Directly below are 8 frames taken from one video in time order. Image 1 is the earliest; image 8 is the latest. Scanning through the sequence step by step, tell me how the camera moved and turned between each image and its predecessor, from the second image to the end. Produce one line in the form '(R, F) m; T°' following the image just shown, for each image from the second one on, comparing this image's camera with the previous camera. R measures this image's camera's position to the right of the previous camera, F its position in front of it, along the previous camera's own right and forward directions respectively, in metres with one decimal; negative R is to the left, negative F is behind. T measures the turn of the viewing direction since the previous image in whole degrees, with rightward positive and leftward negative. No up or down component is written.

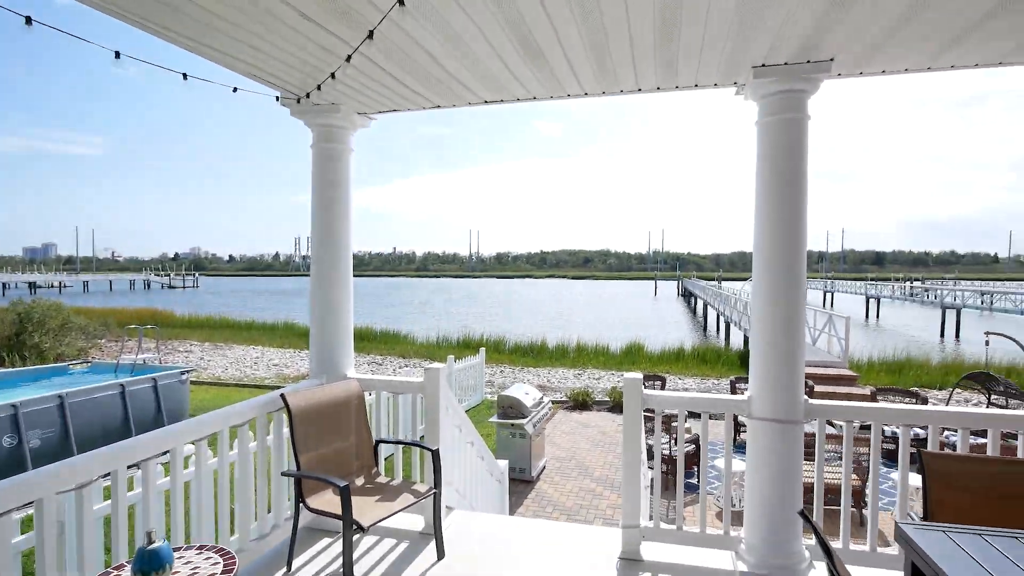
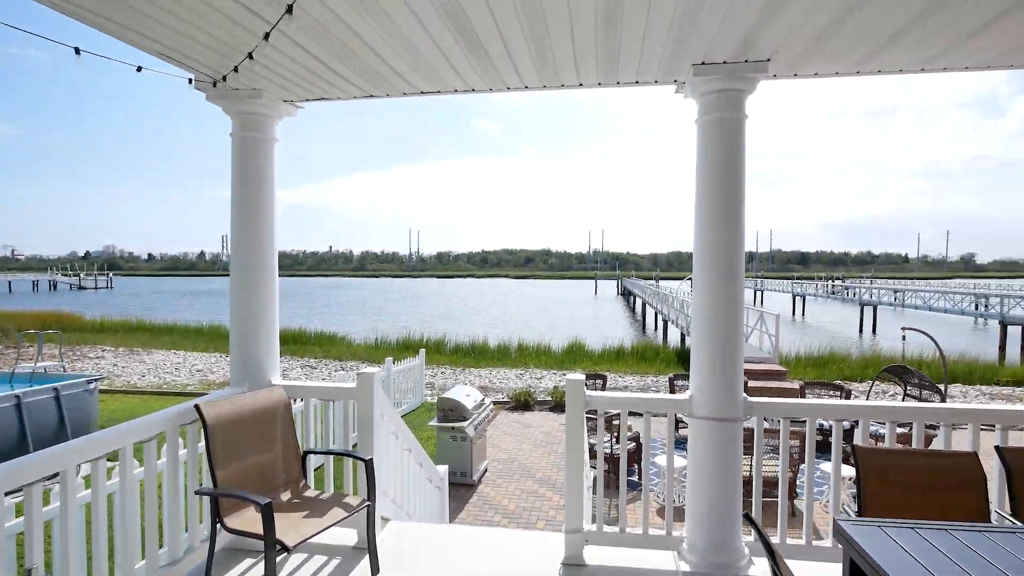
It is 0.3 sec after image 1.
(0.0, +0.1) m; +6°
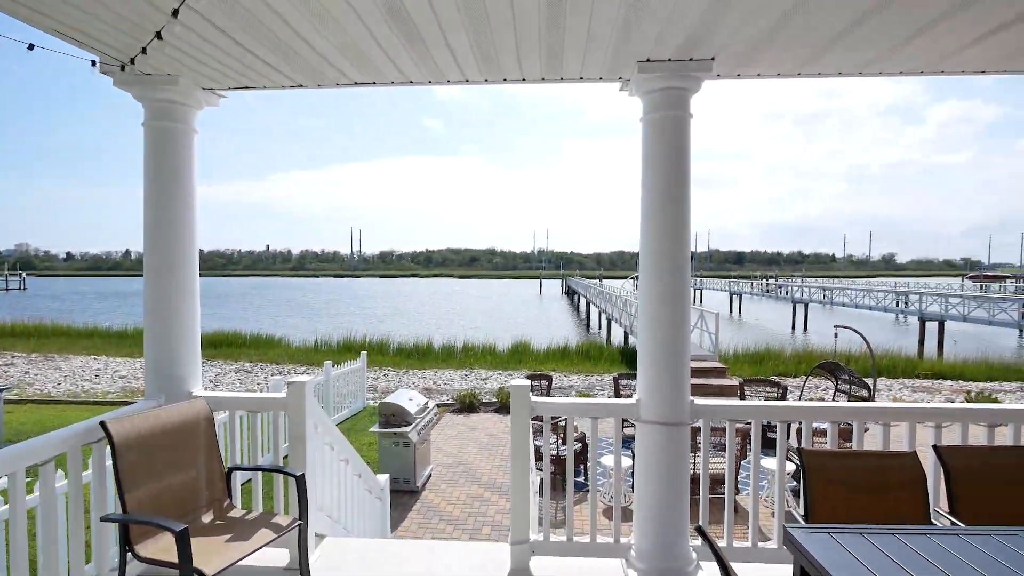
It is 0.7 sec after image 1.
(0.0, +0.1) m; +6°
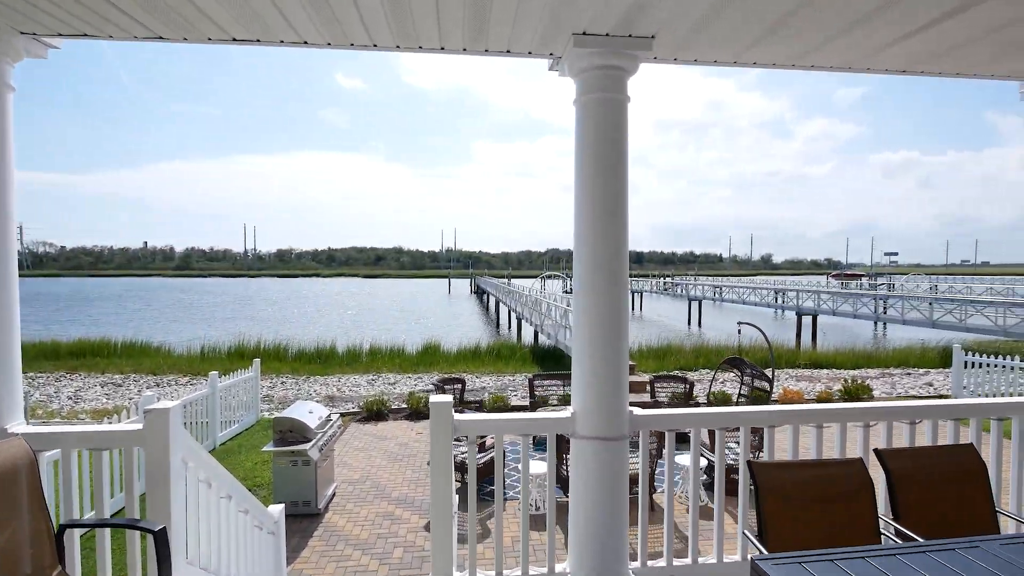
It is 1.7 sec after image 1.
(0.0, +0.3) m; +10°
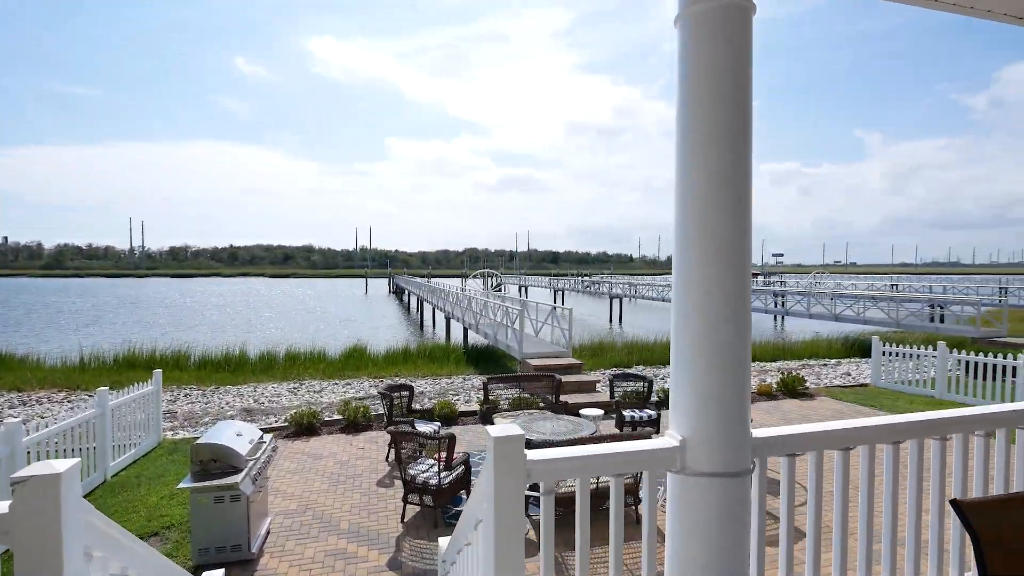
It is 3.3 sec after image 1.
(-0.5, +0.7) m; +9°
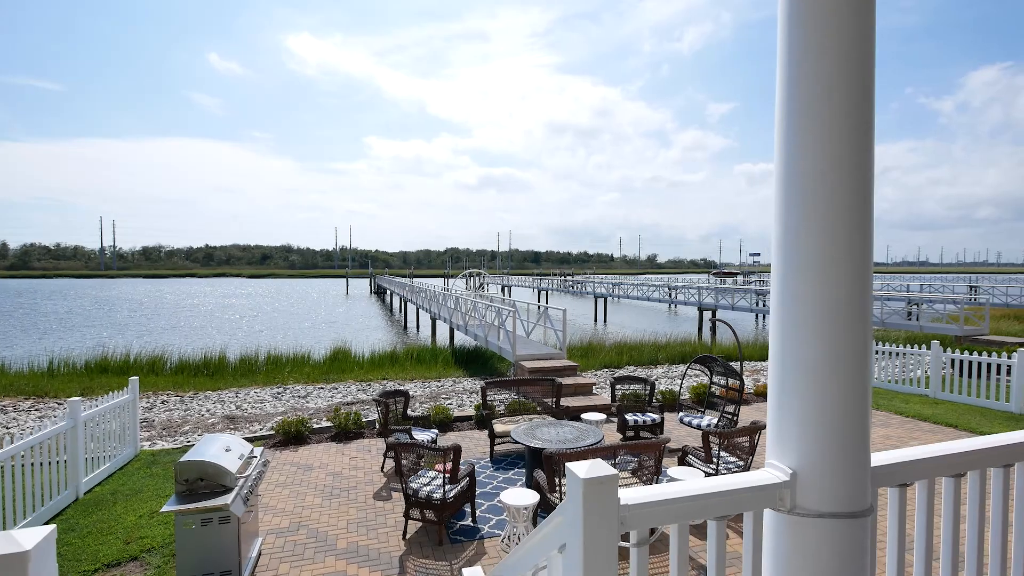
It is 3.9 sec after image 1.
(-0.2, +0.3) m; +2°
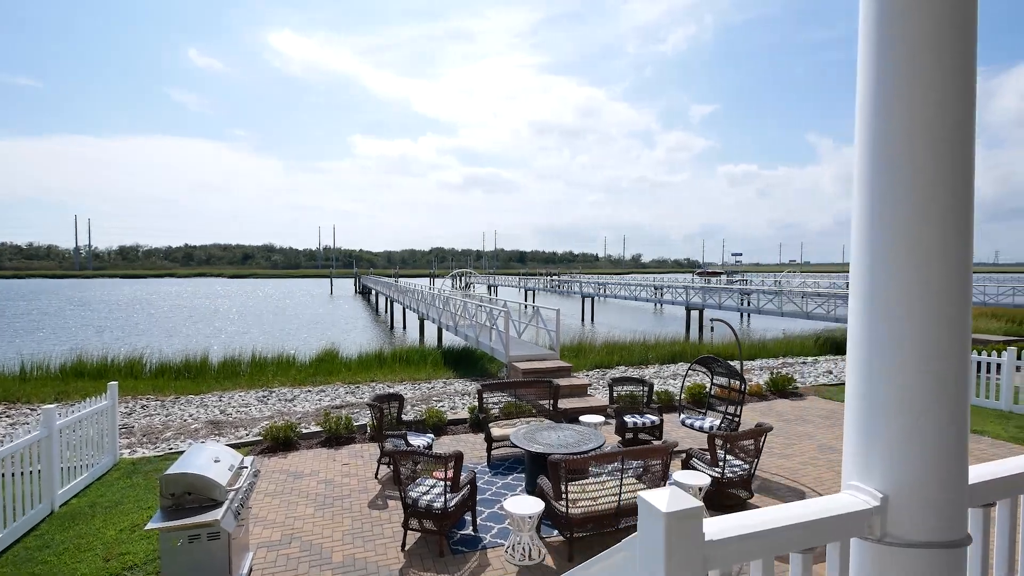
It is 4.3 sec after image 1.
(-0.2, +0.2) m; +2°
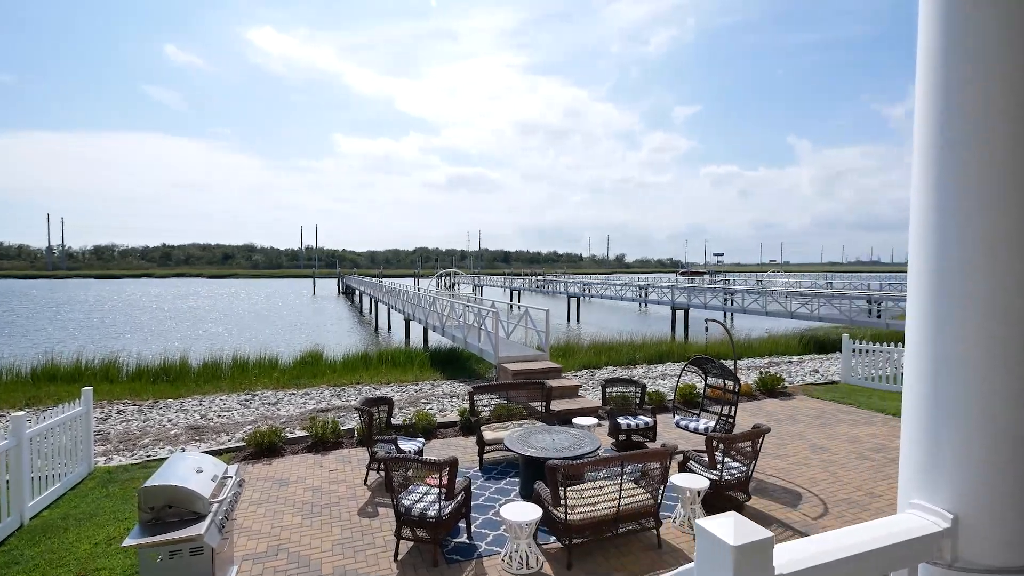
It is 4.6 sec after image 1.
(-0.1, +0.1) m; +2°
